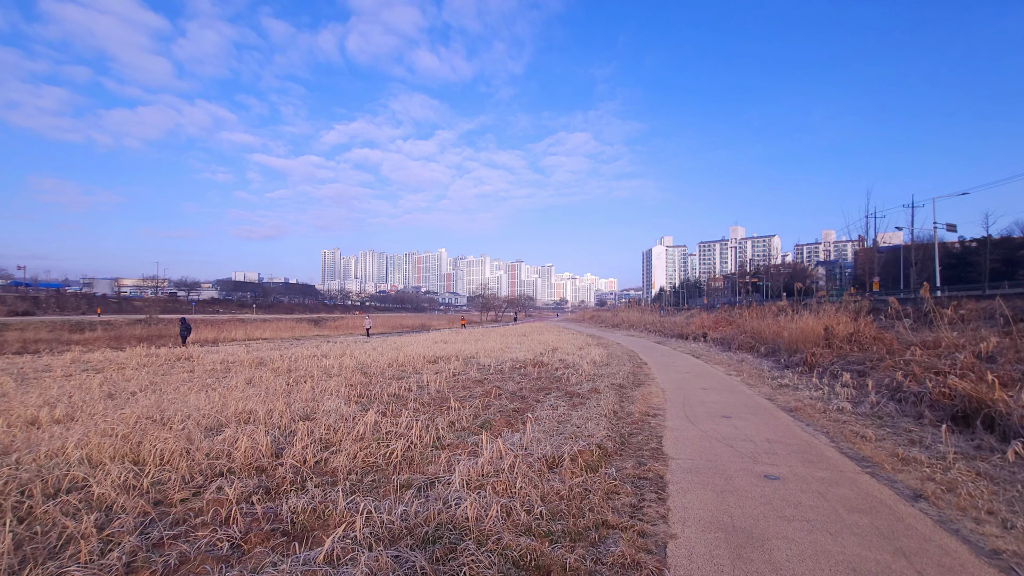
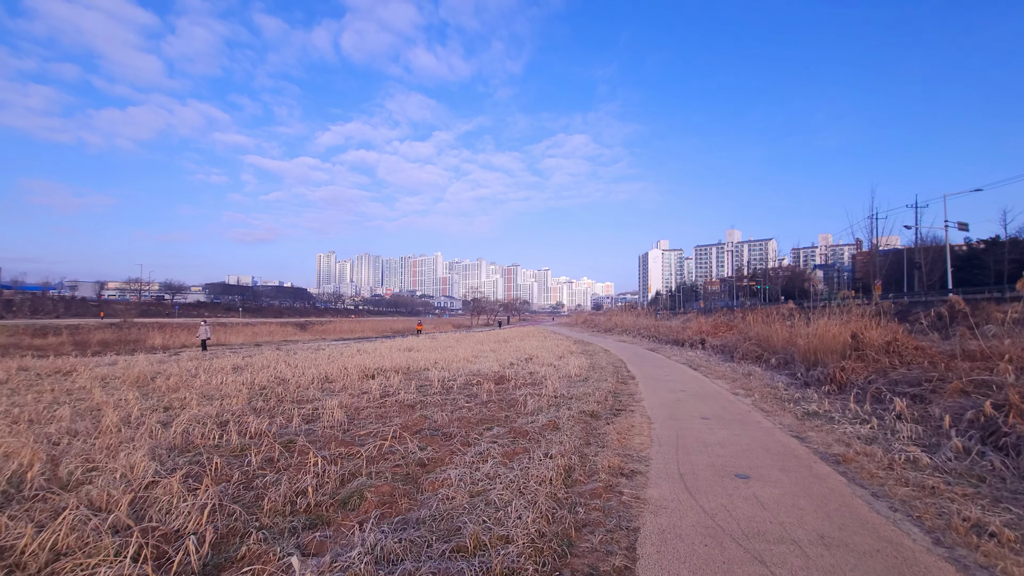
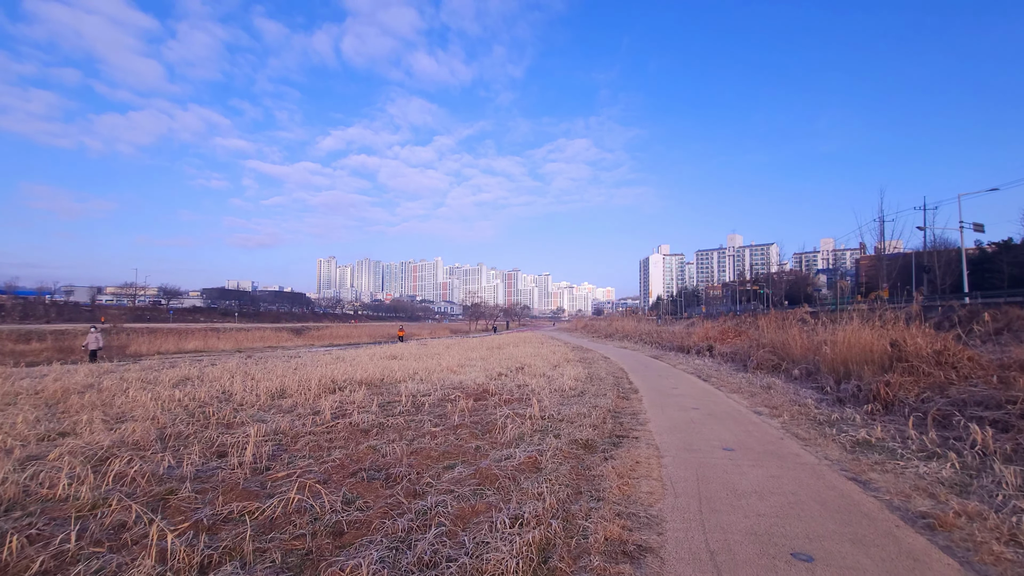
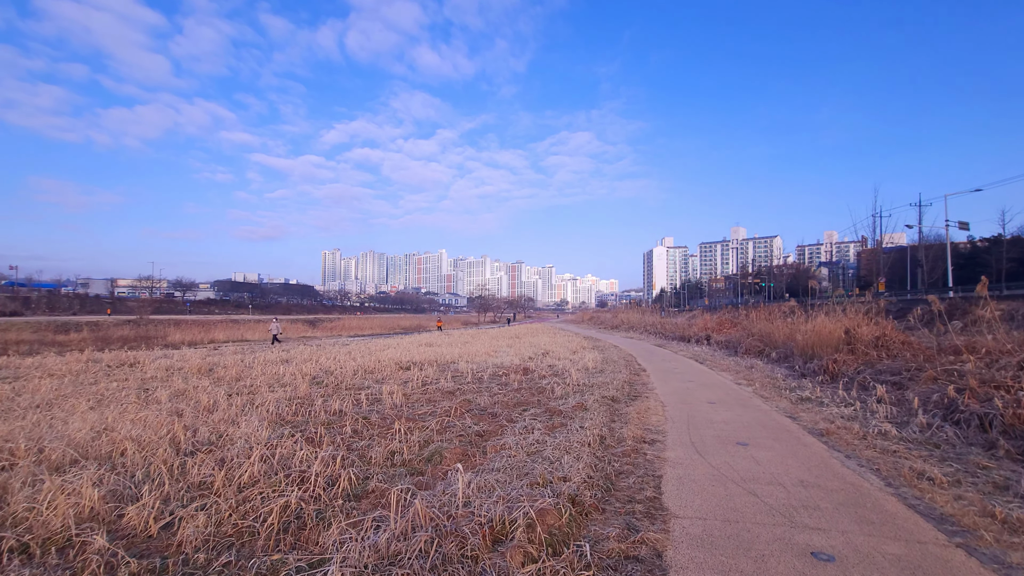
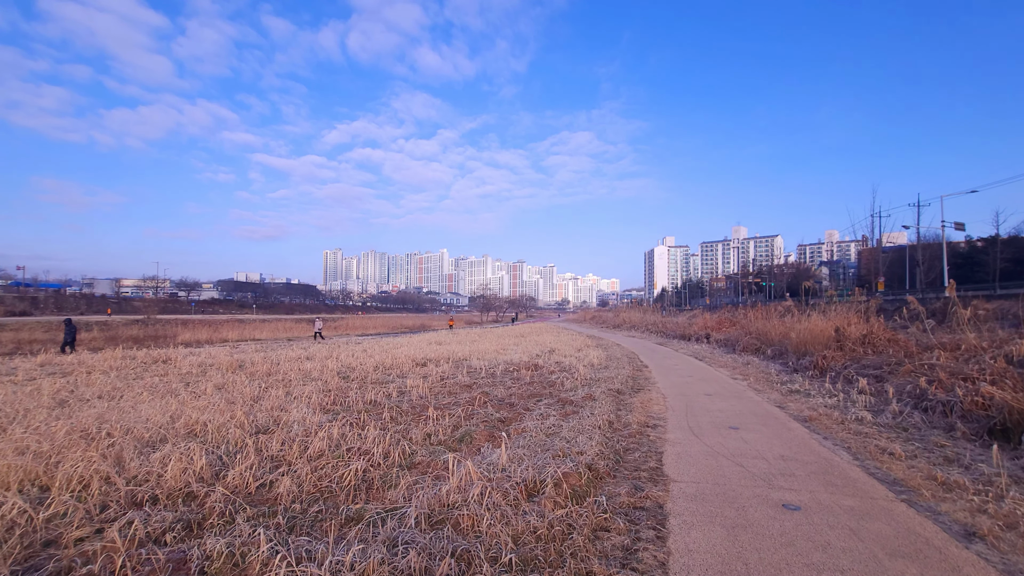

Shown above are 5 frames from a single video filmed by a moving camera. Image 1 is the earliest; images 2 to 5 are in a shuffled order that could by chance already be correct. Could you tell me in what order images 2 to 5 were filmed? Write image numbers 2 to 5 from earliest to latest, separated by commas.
5, 4, 2, 3
